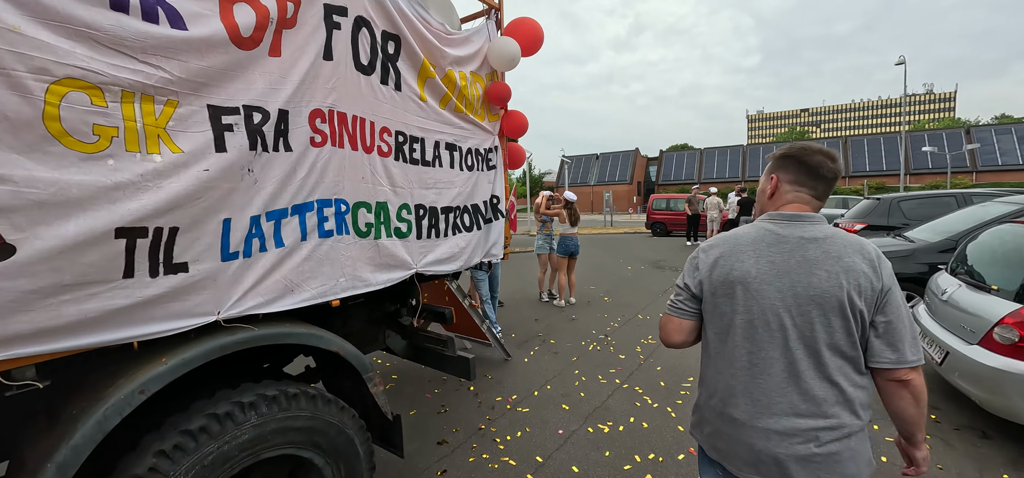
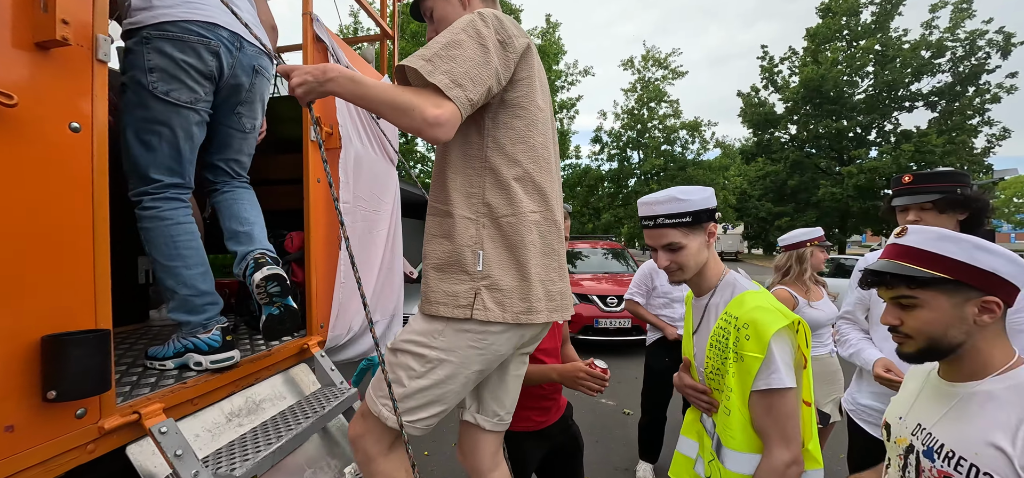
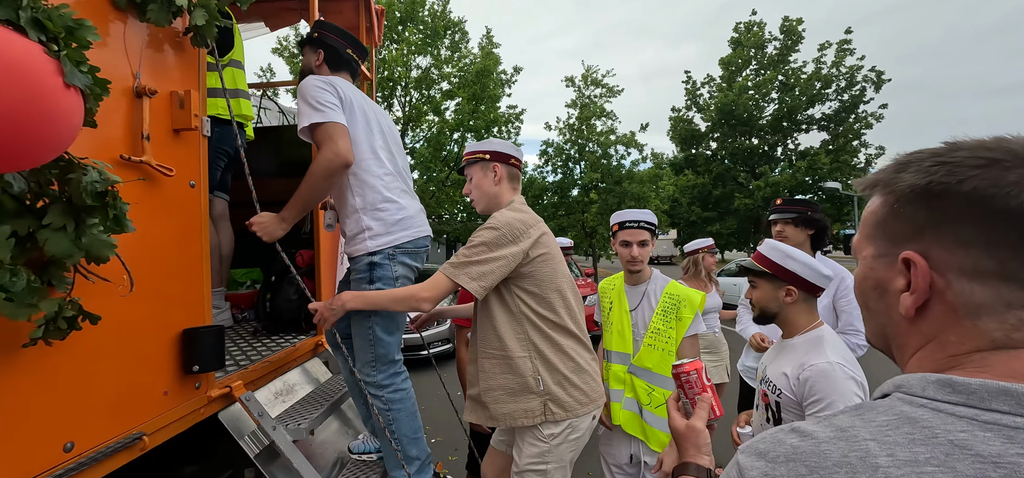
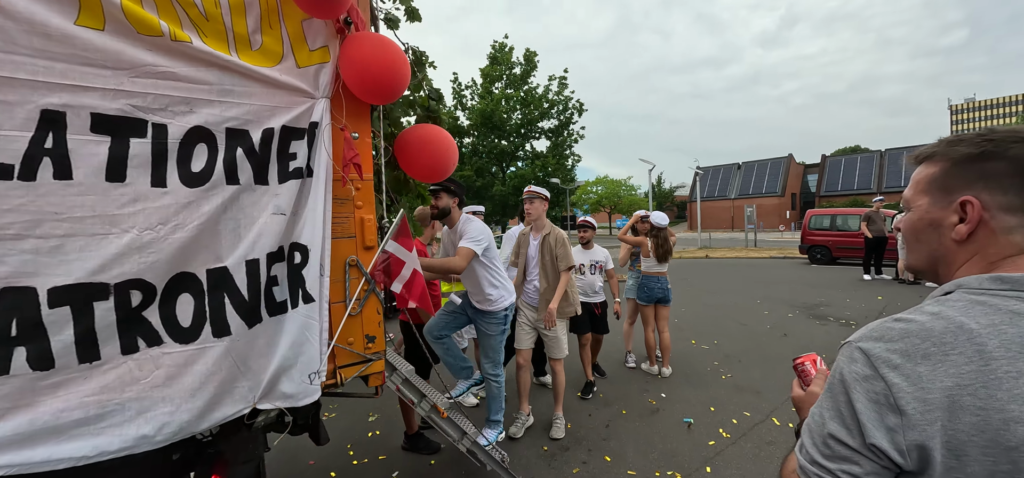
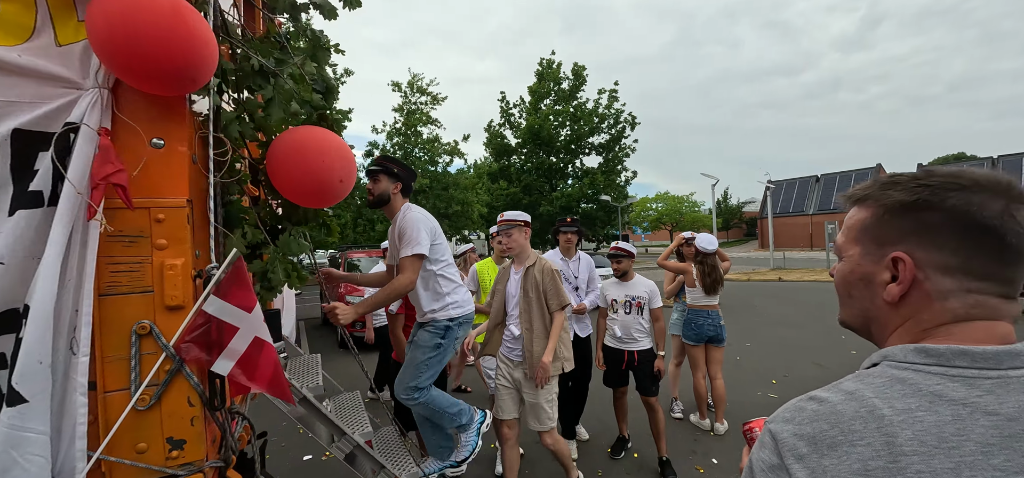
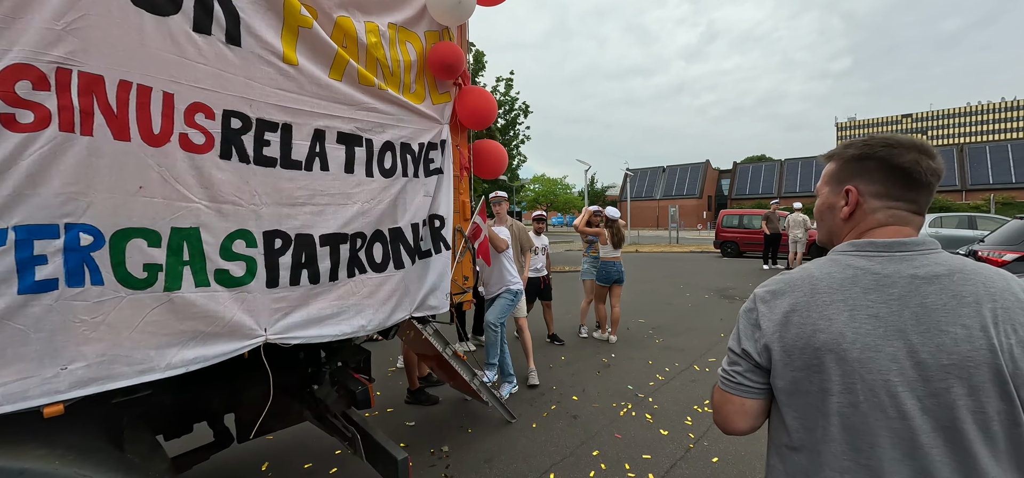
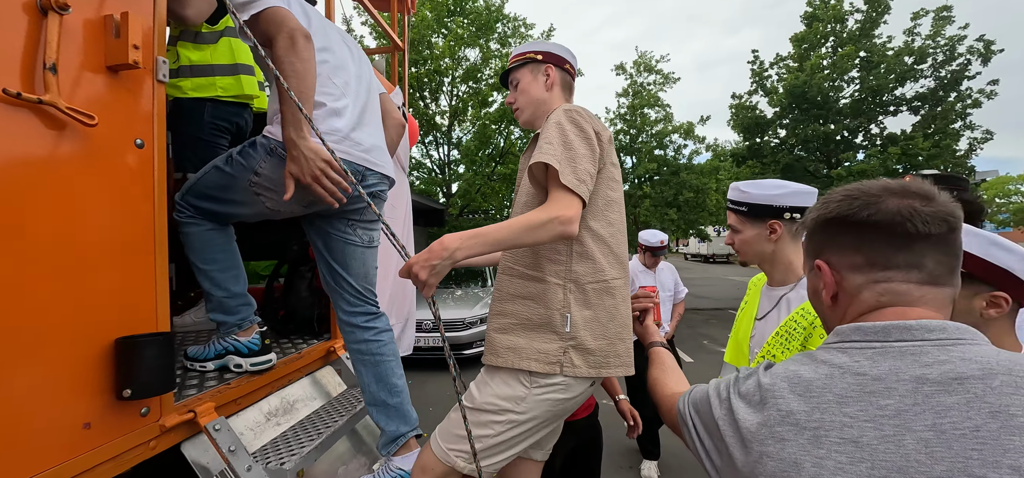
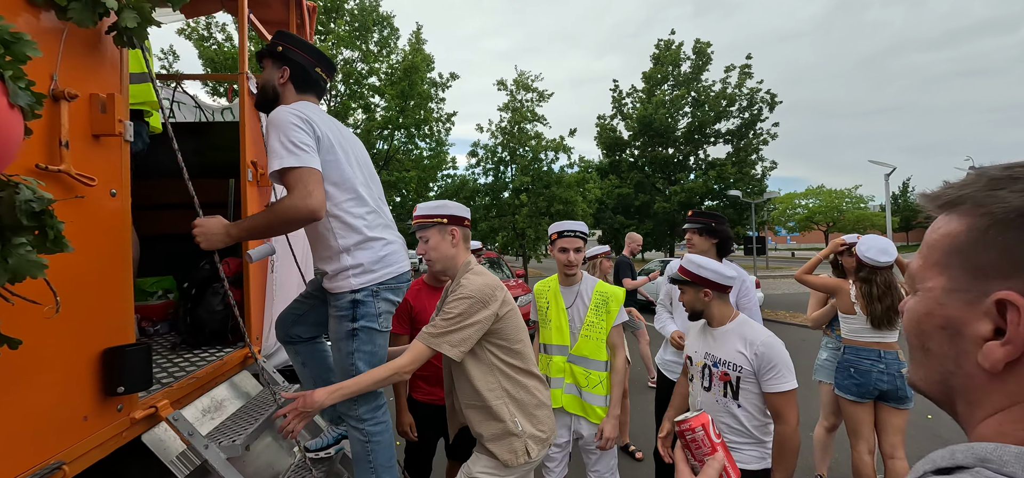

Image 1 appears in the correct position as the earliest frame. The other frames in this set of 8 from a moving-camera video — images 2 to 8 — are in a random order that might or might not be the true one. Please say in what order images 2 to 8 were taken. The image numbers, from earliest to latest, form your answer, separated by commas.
6, 4, 5, 8, 3, 7, 2
